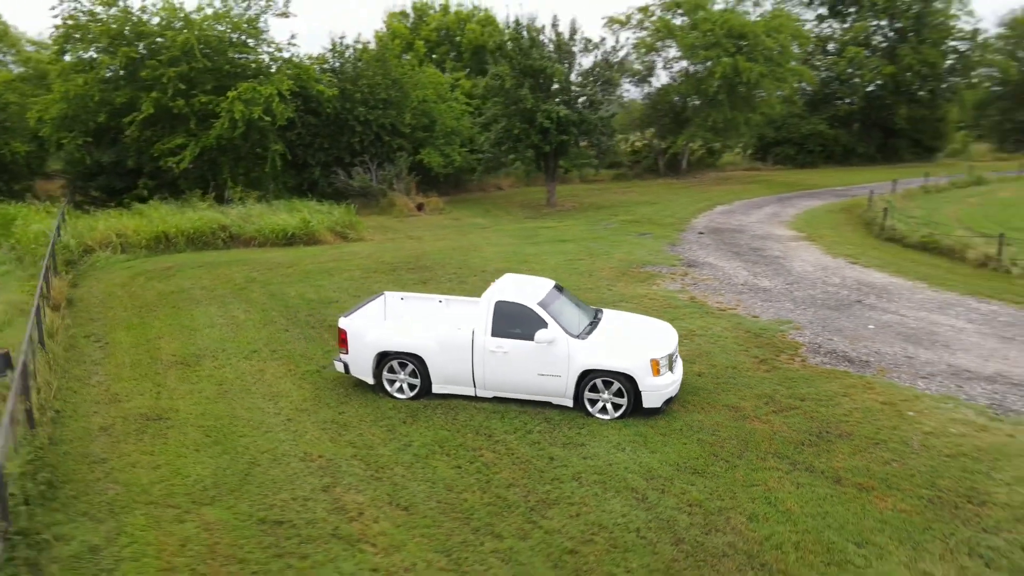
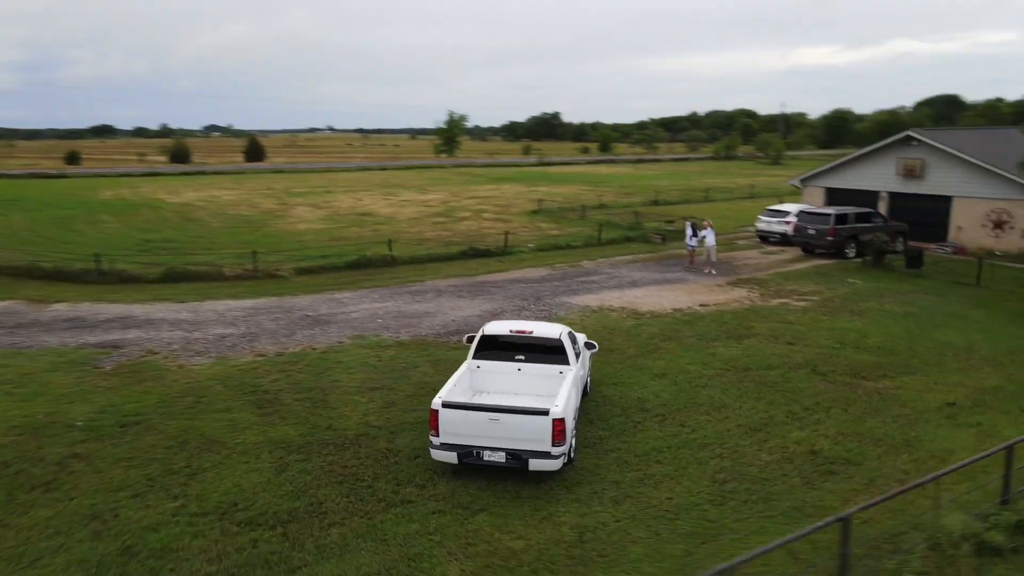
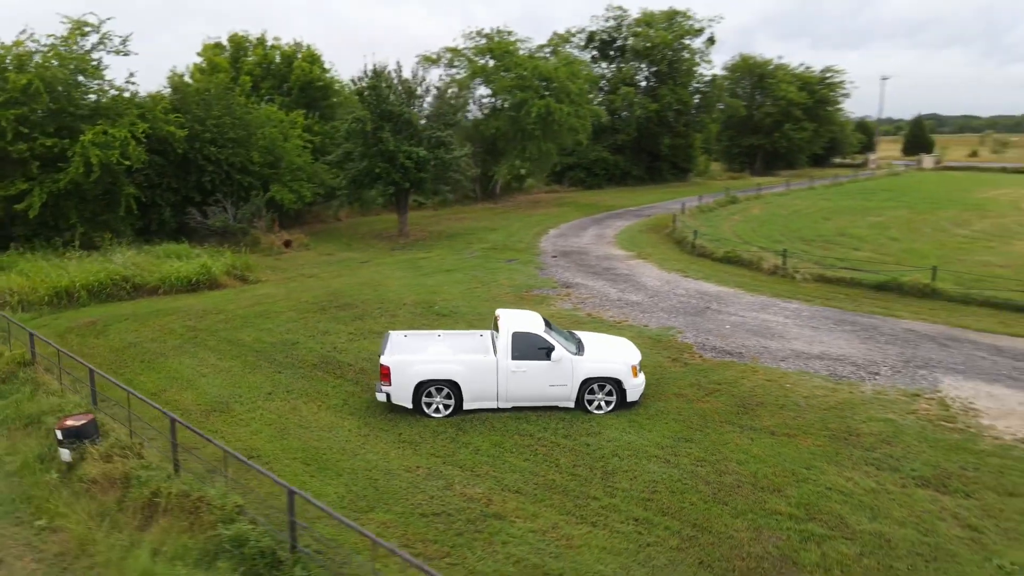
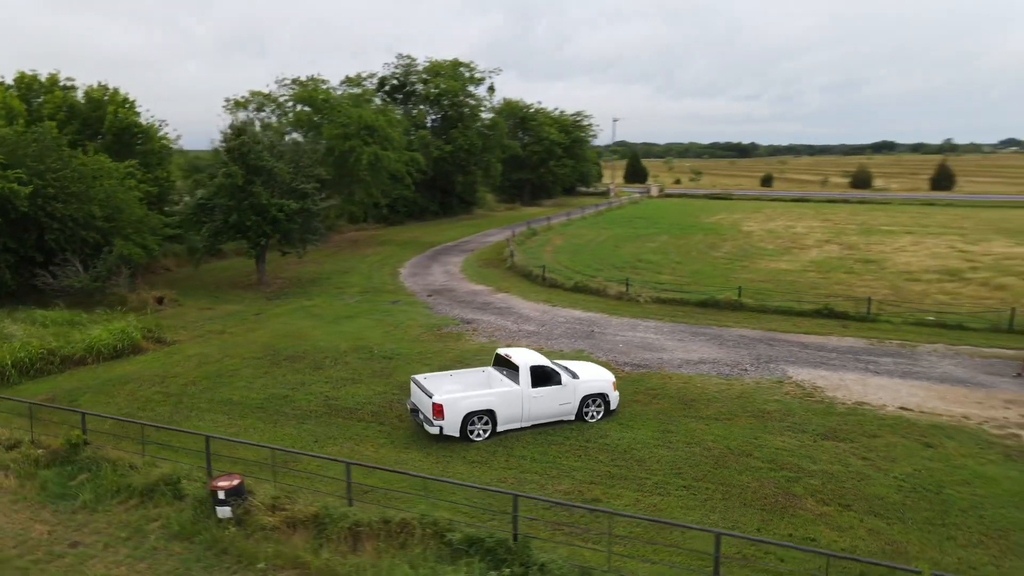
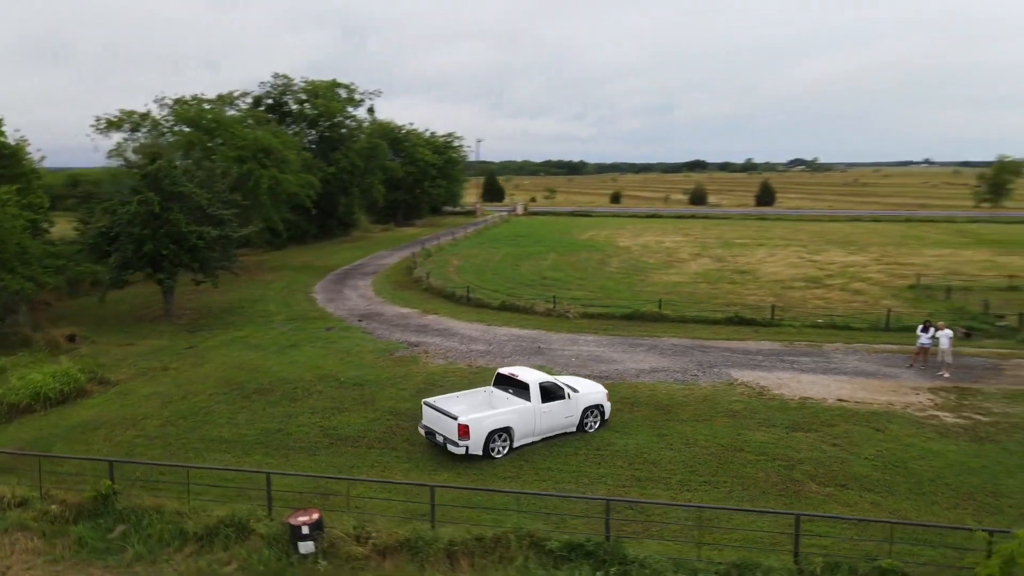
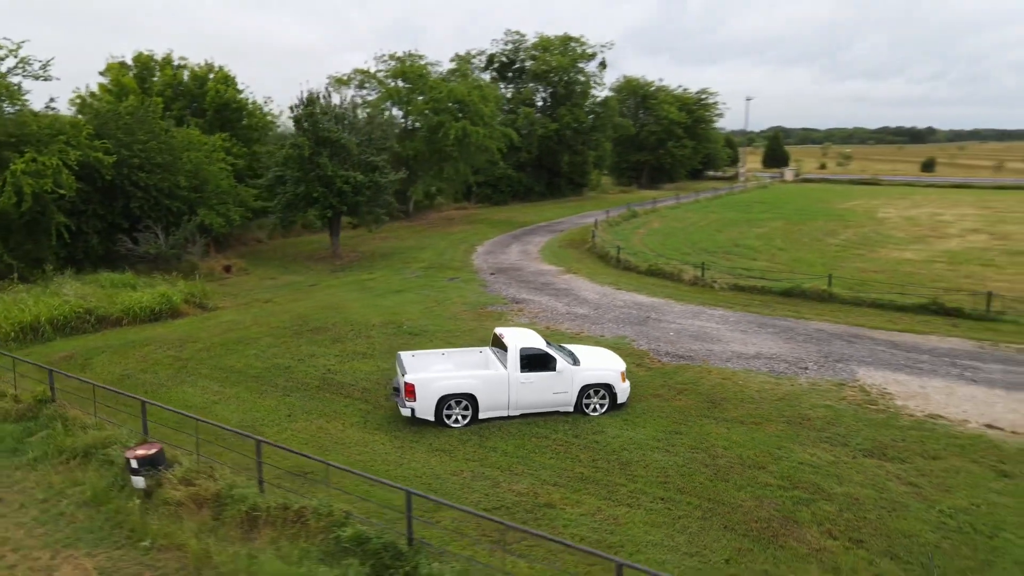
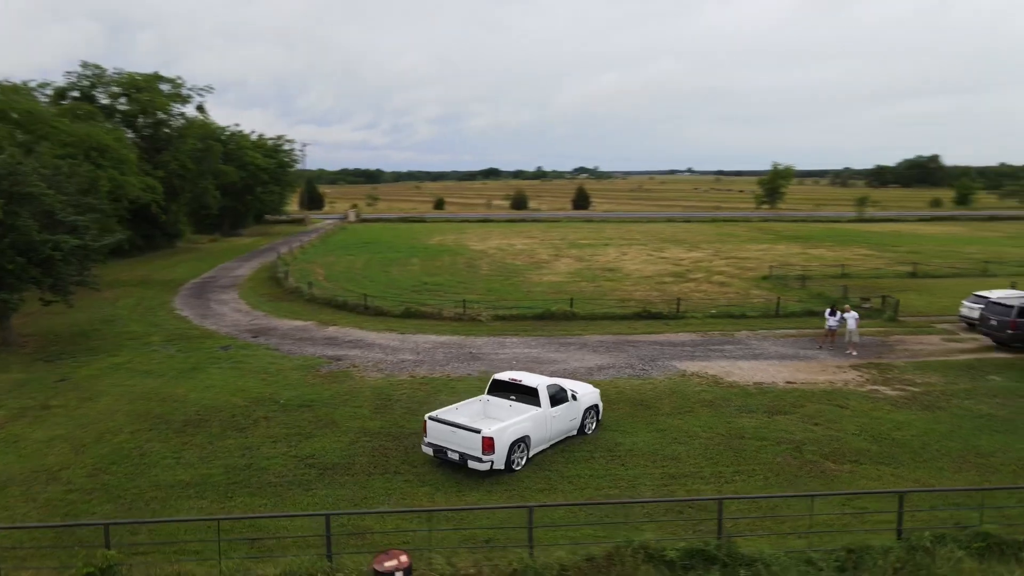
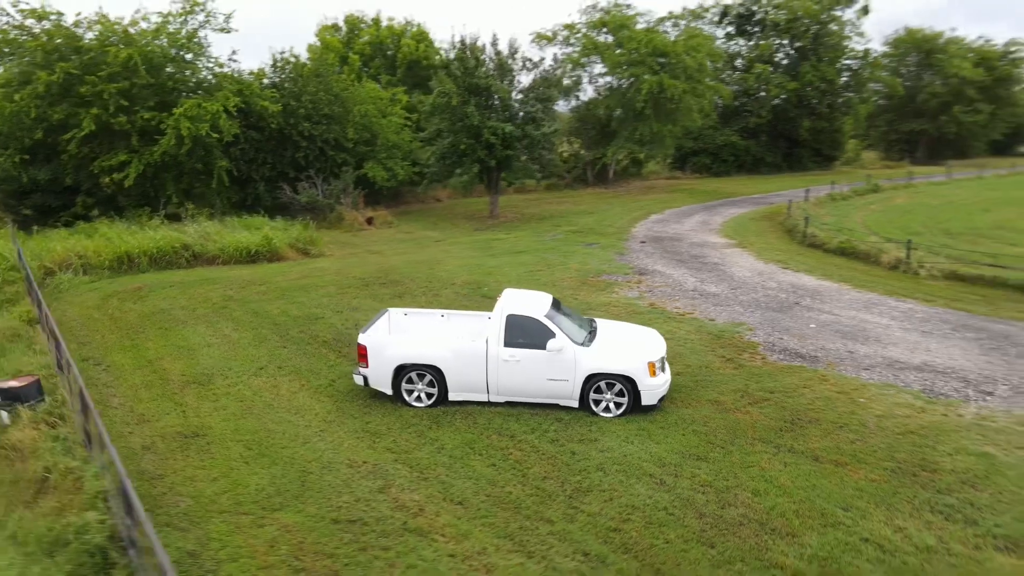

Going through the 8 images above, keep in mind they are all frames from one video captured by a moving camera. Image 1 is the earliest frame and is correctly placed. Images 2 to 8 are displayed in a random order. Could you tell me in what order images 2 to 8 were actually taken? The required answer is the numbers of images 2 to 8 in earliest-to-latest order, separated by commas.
8, 3, 6, 4, 5, 7, 2
